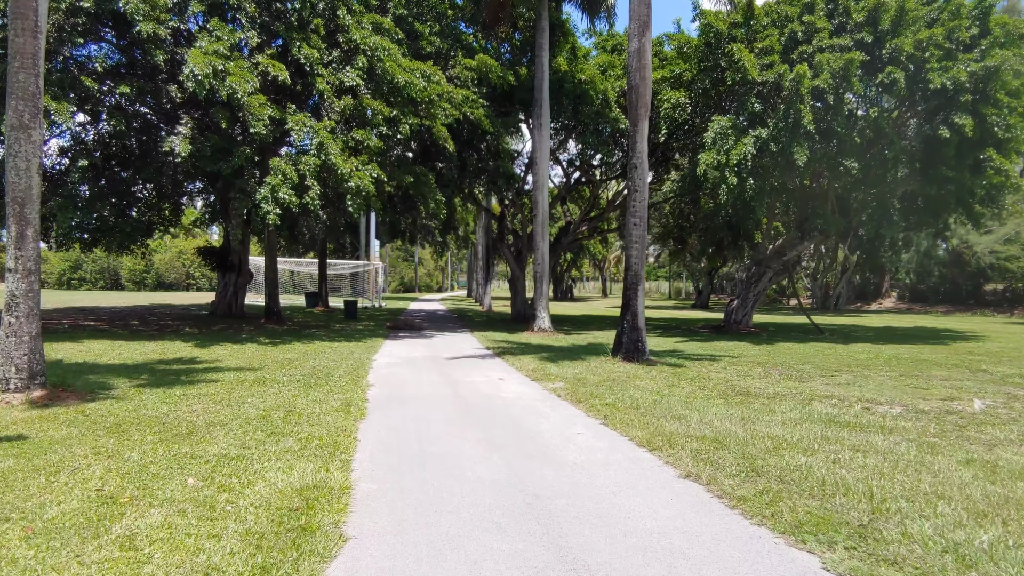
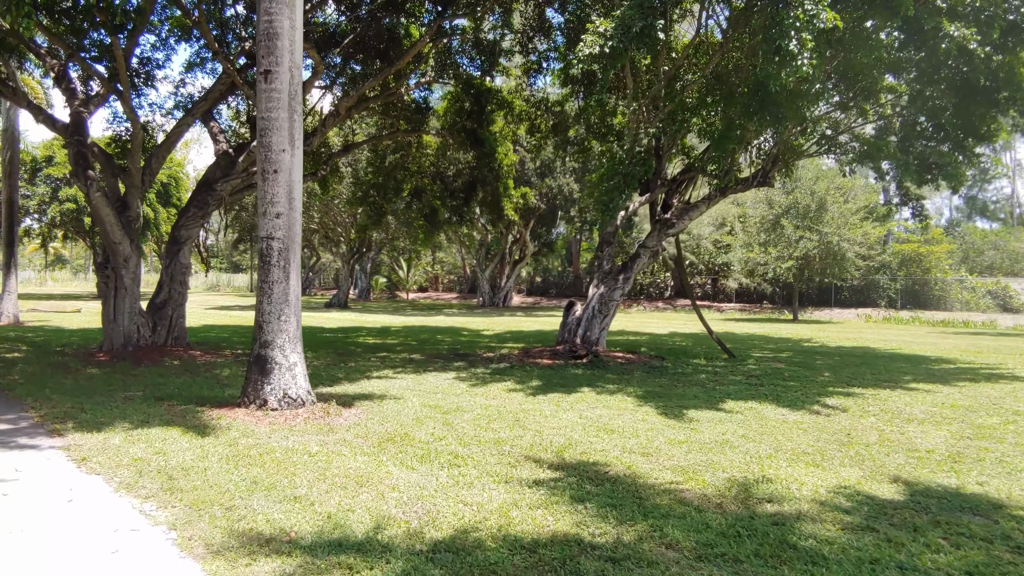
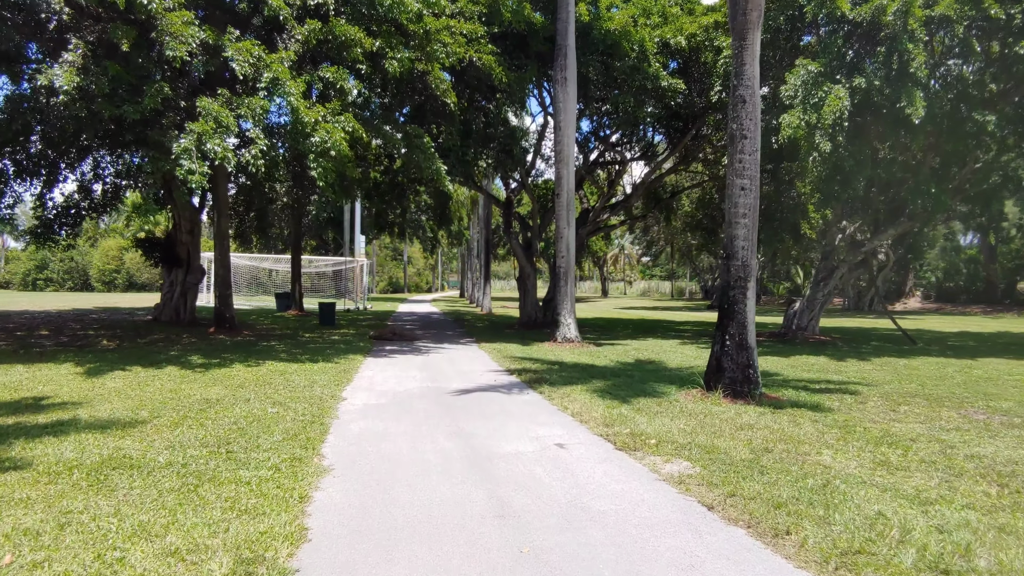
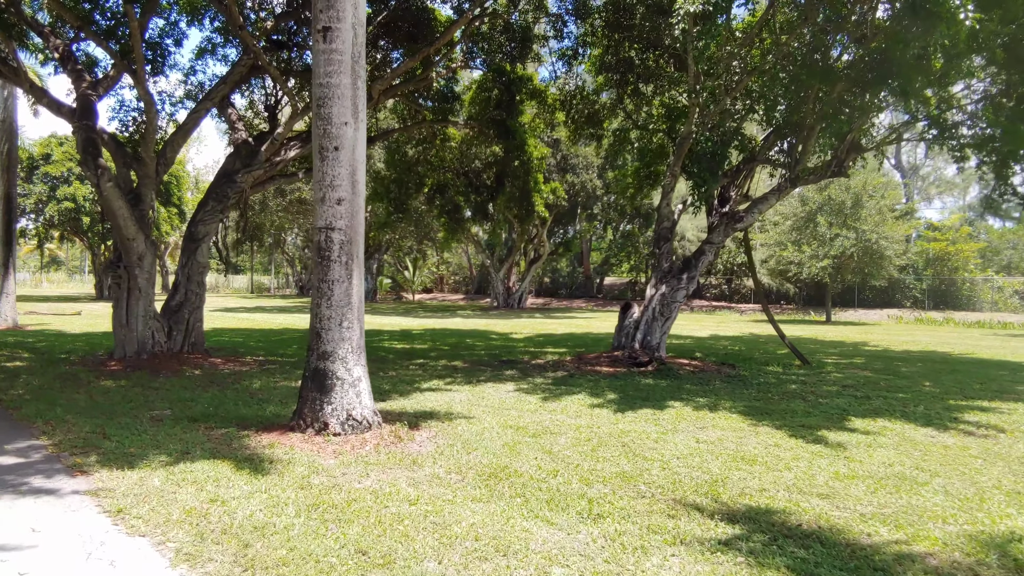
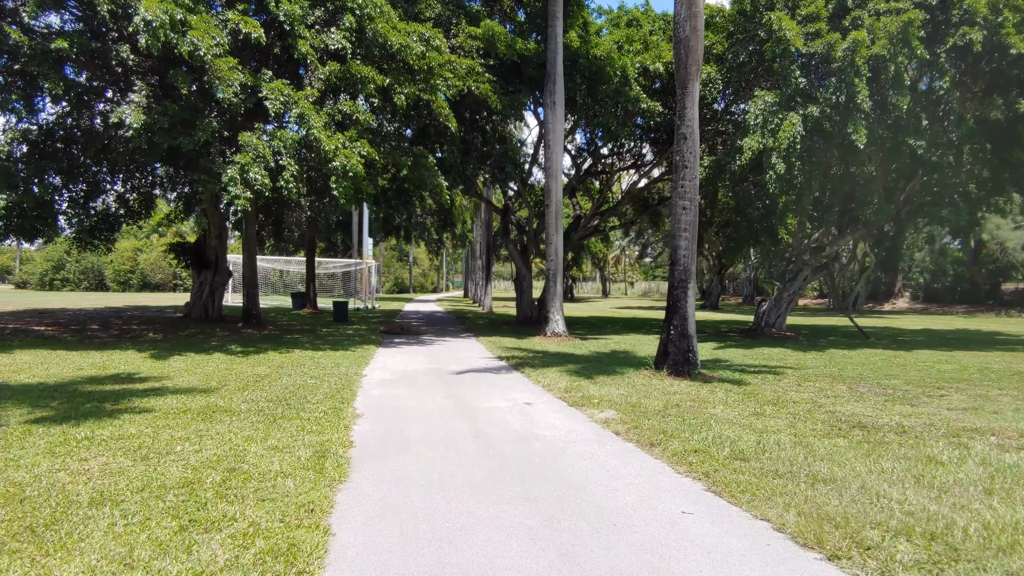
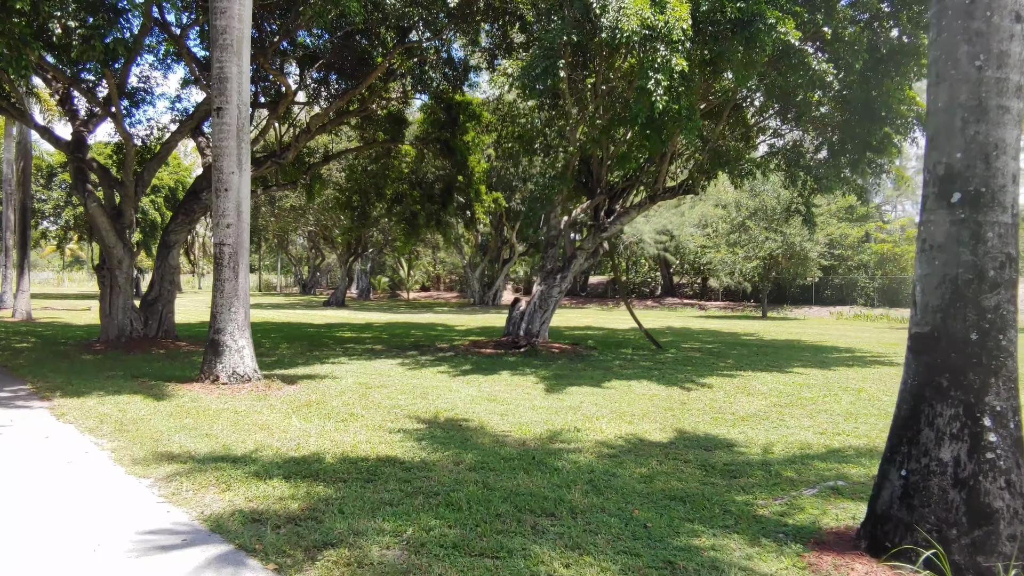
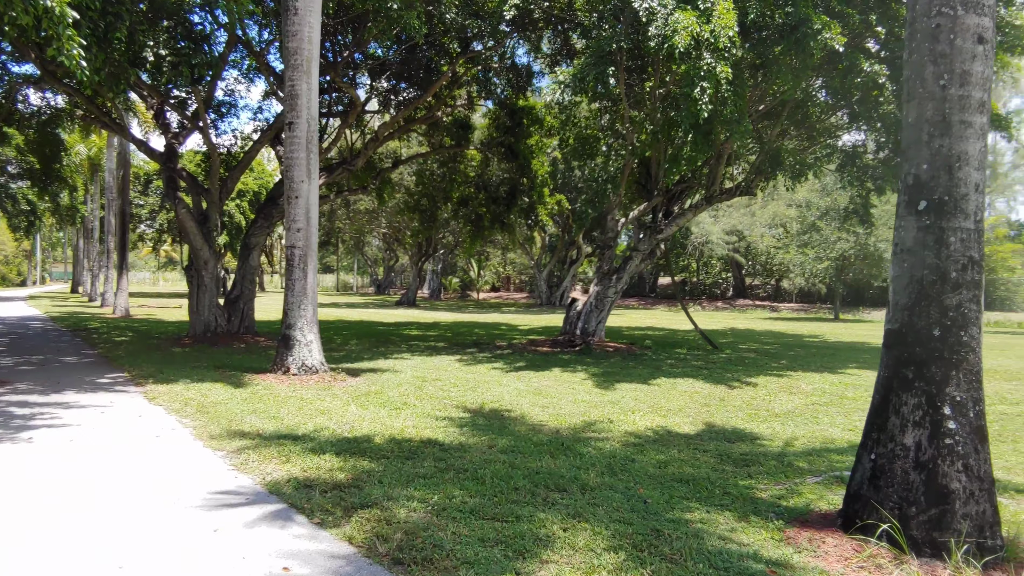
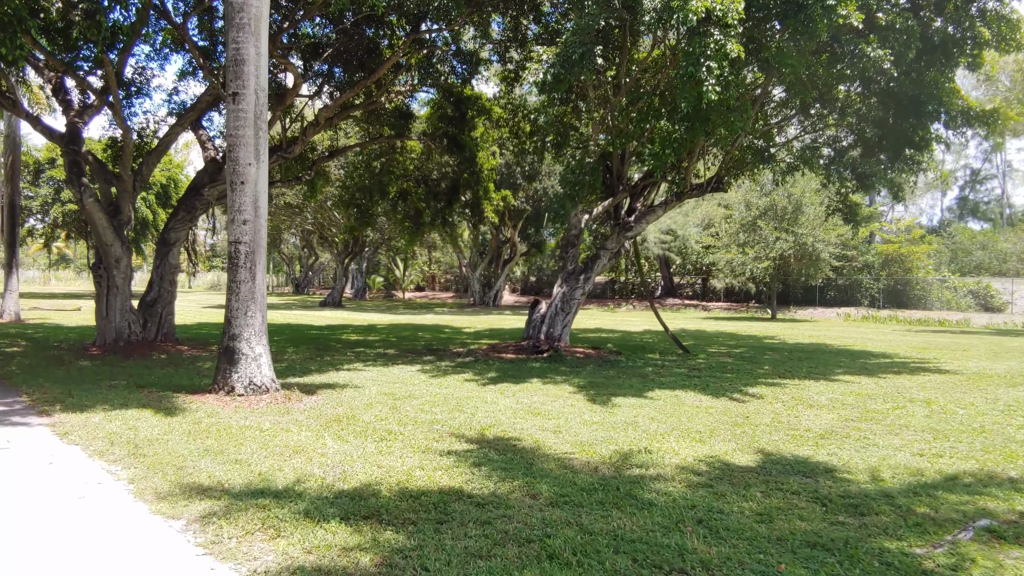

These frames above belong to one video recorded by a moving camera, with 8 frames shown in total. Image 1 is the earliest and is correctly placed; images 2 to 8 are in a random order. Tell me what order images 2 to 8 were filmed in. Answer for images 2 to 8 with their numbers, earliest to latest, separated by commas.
5, 3, 7, 6, 8, 2, 4
